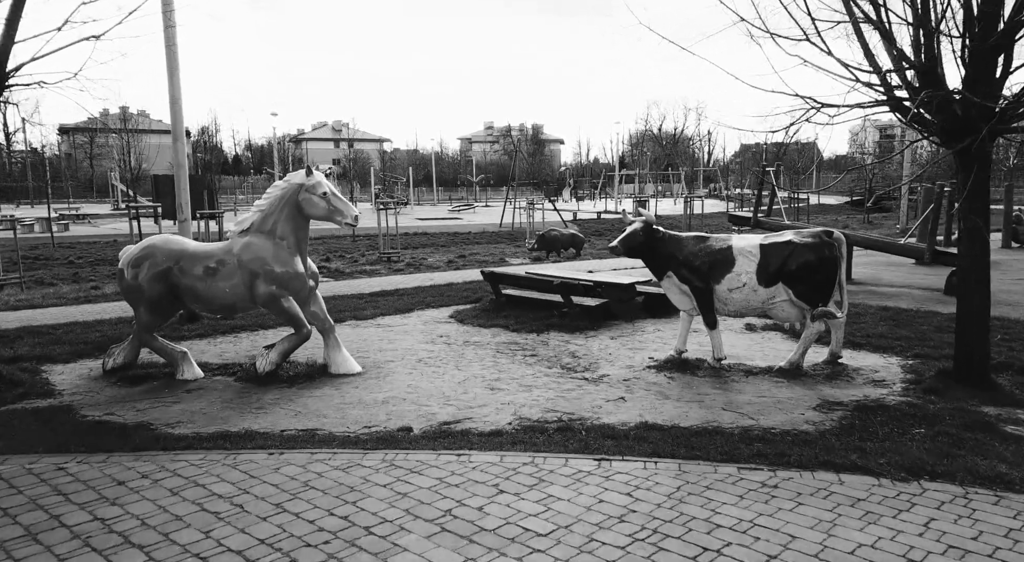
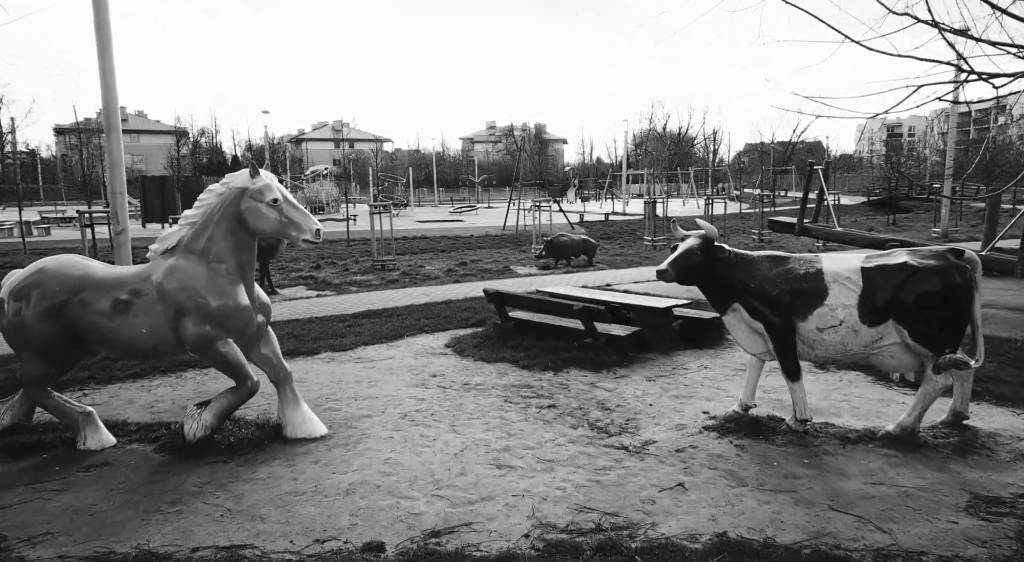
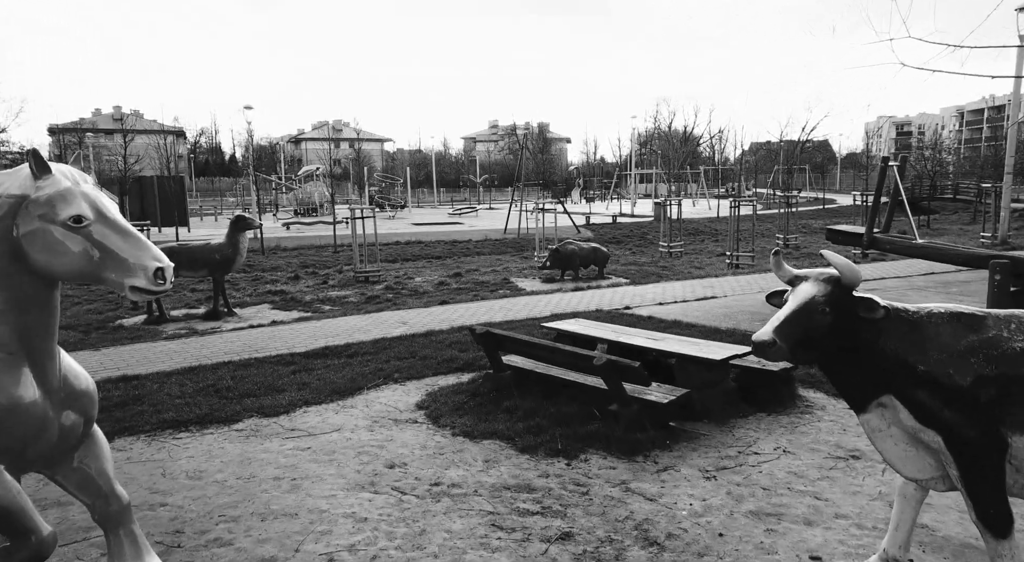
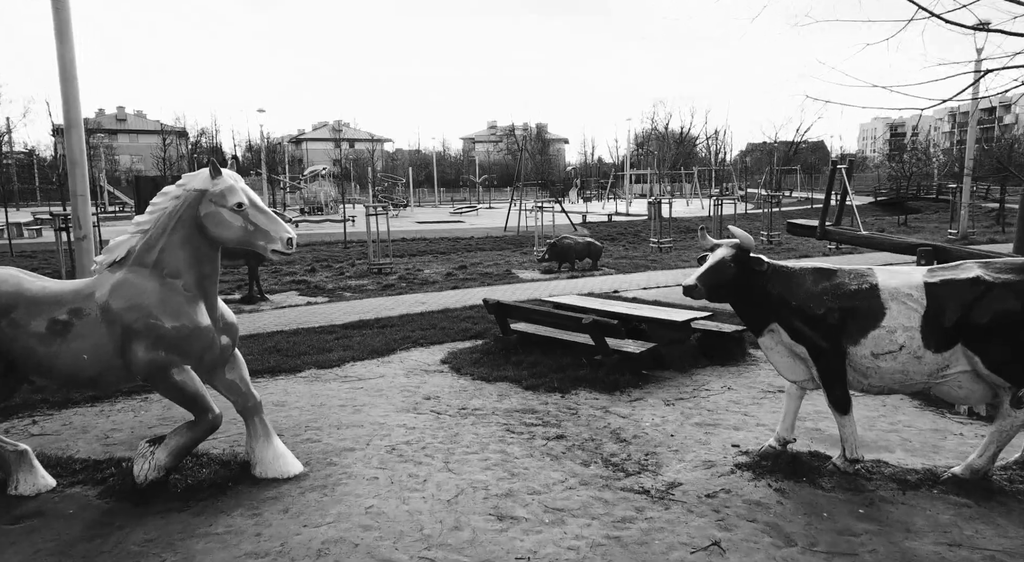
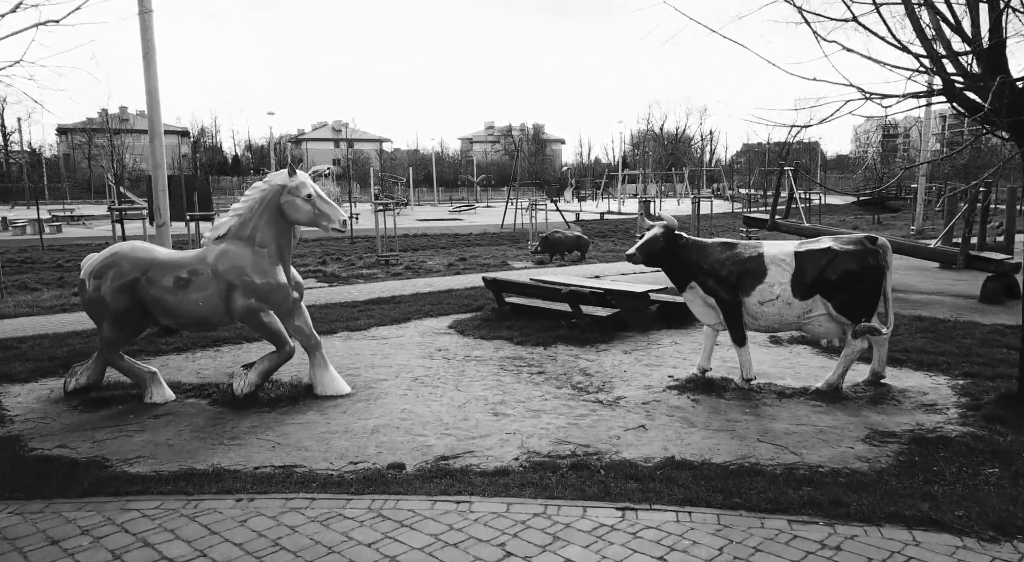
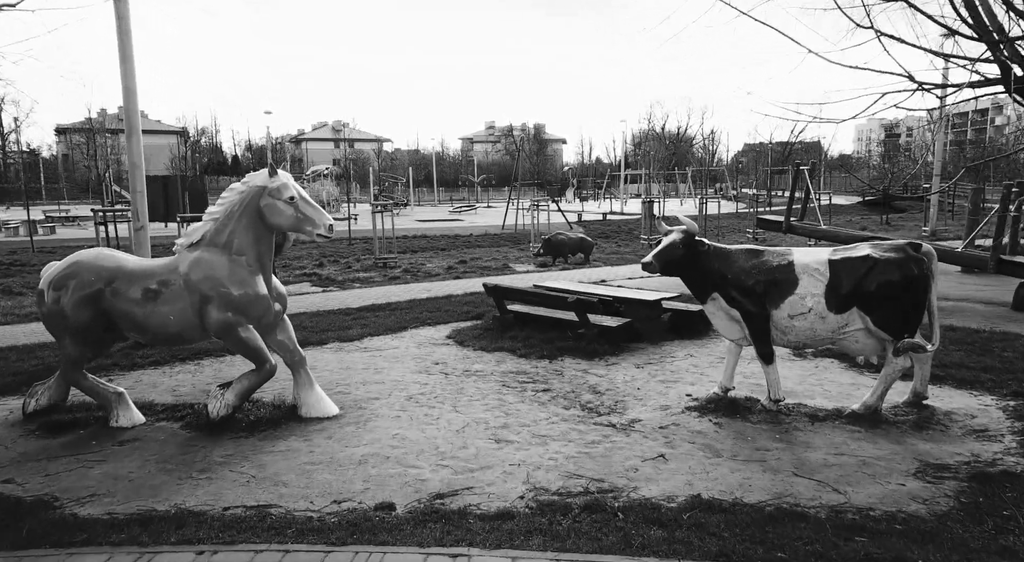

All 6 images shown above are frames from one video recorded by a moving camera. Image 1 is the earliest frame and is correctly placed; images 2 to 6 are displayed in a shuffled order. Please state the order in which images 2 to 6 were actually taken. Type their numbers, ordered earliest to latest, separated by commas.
5, 6, 2, 4, 3
